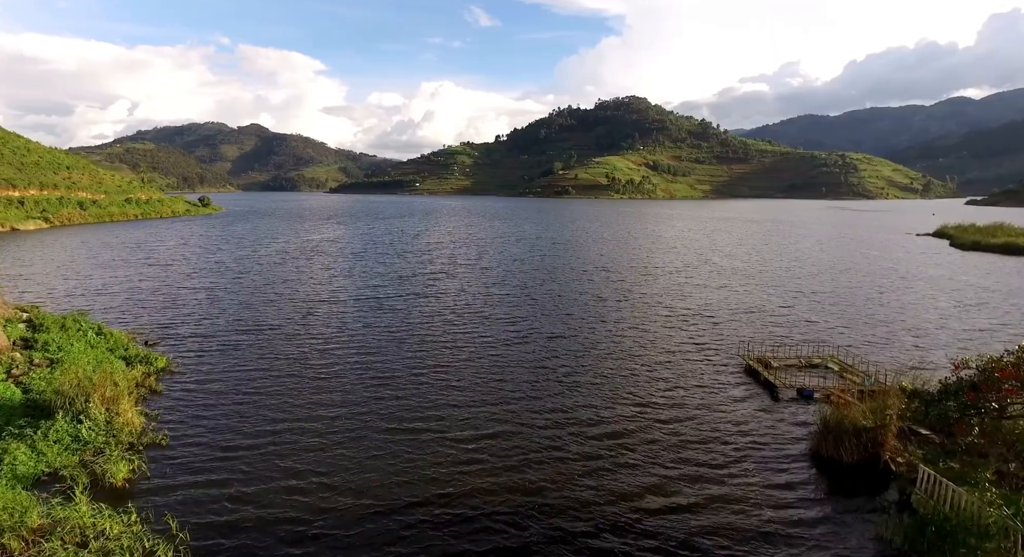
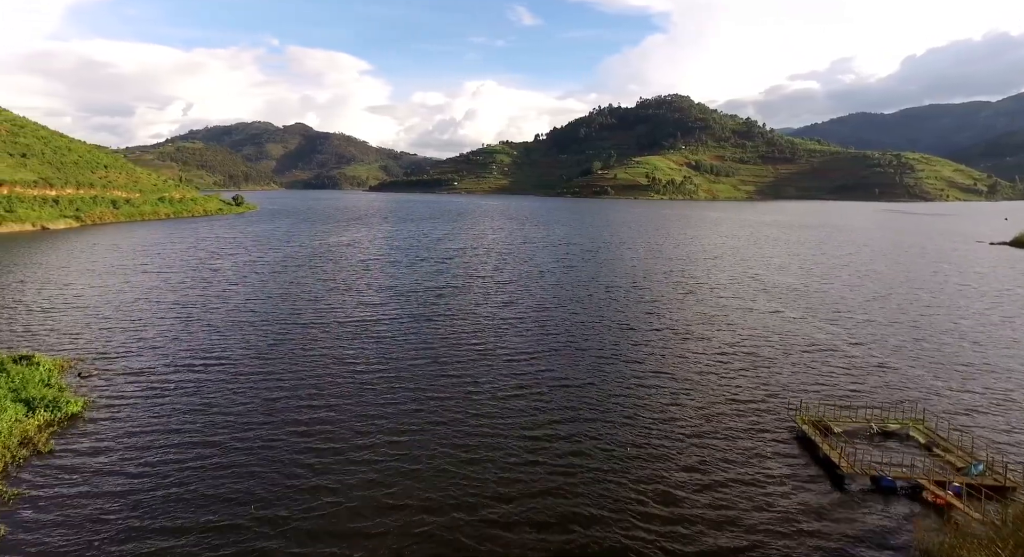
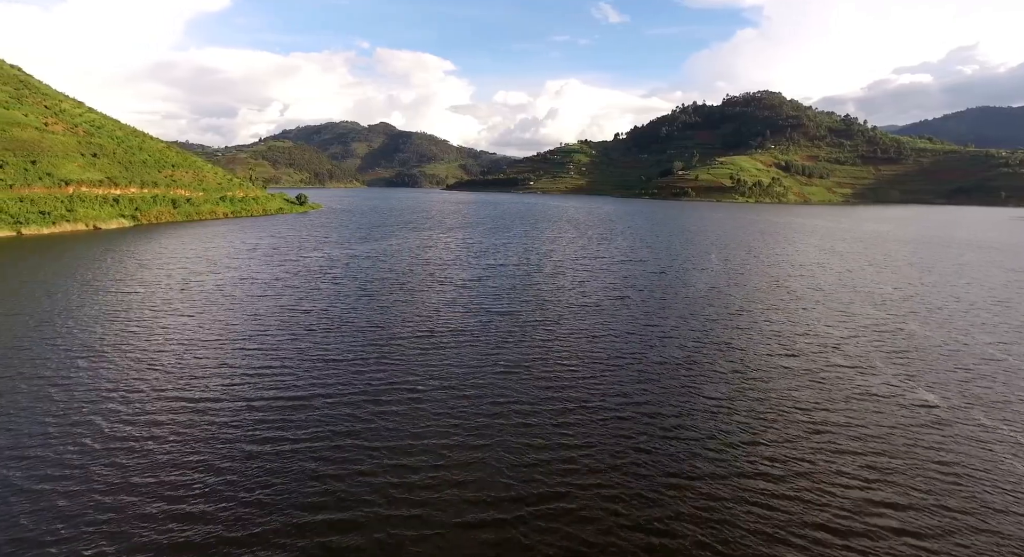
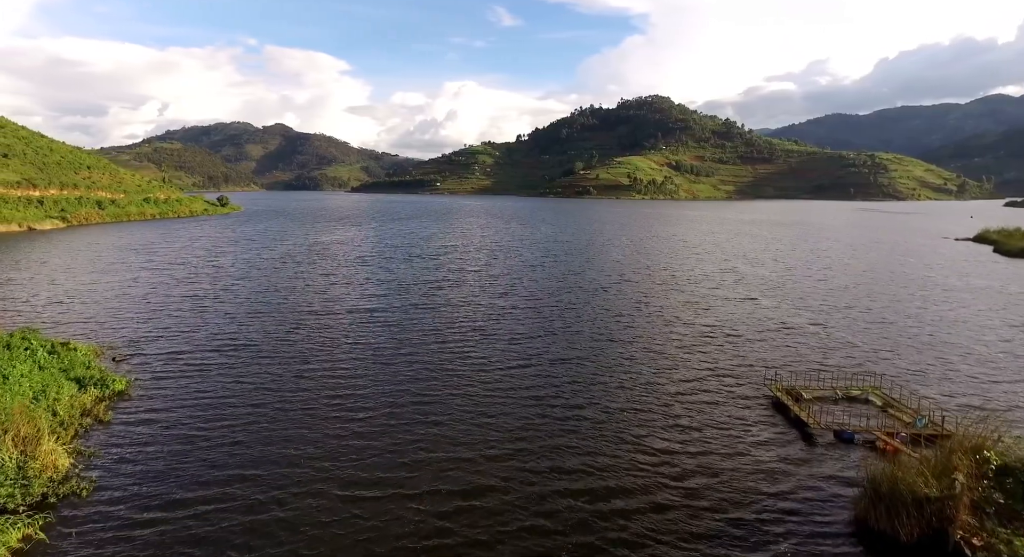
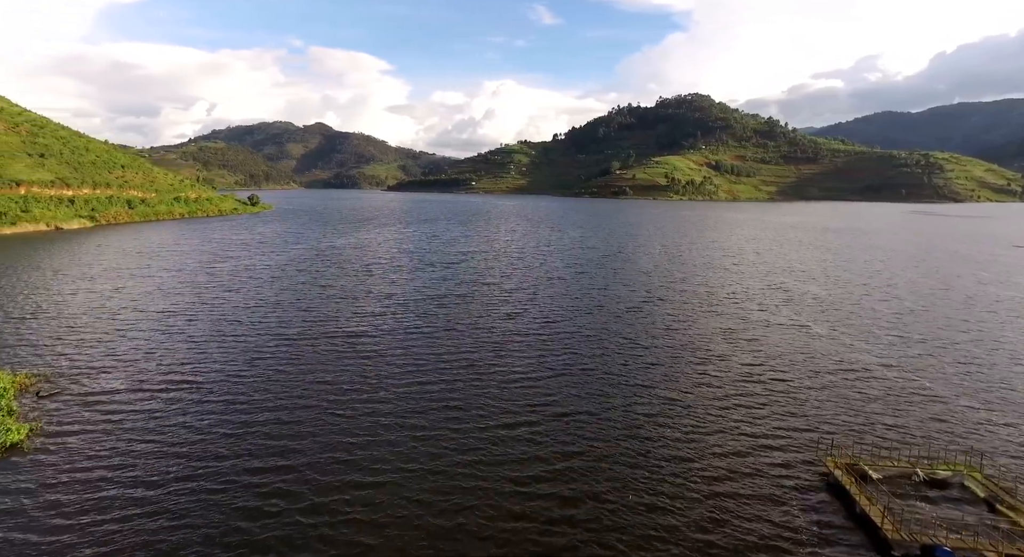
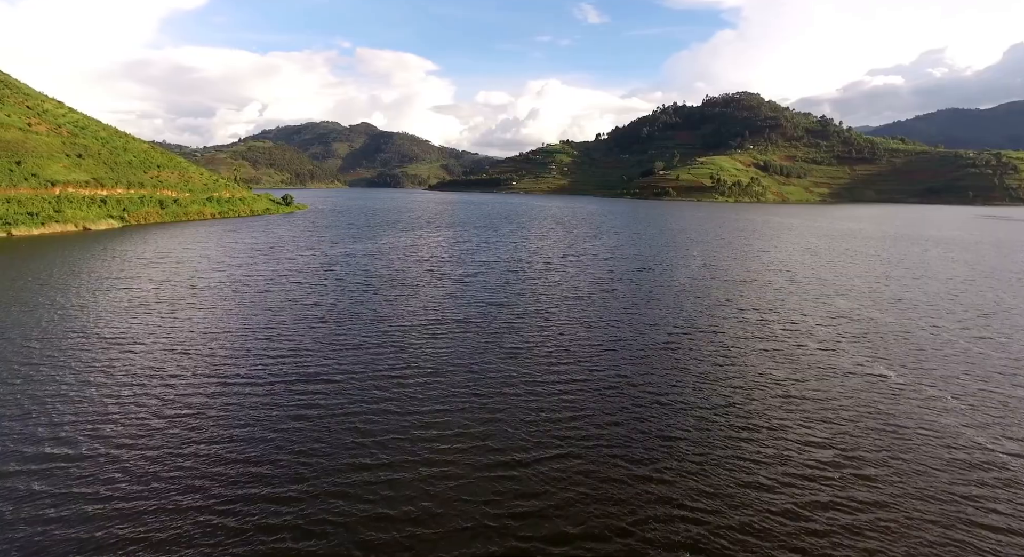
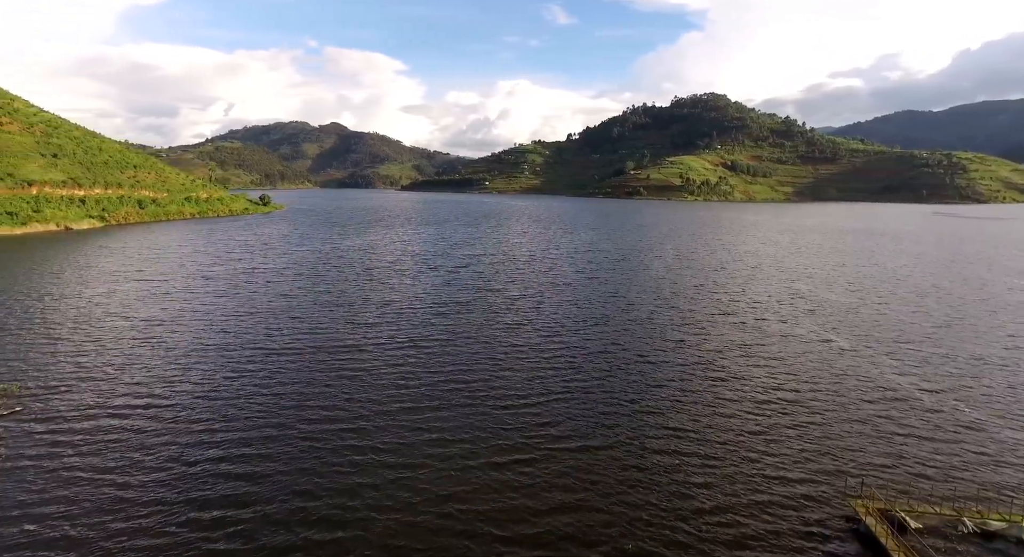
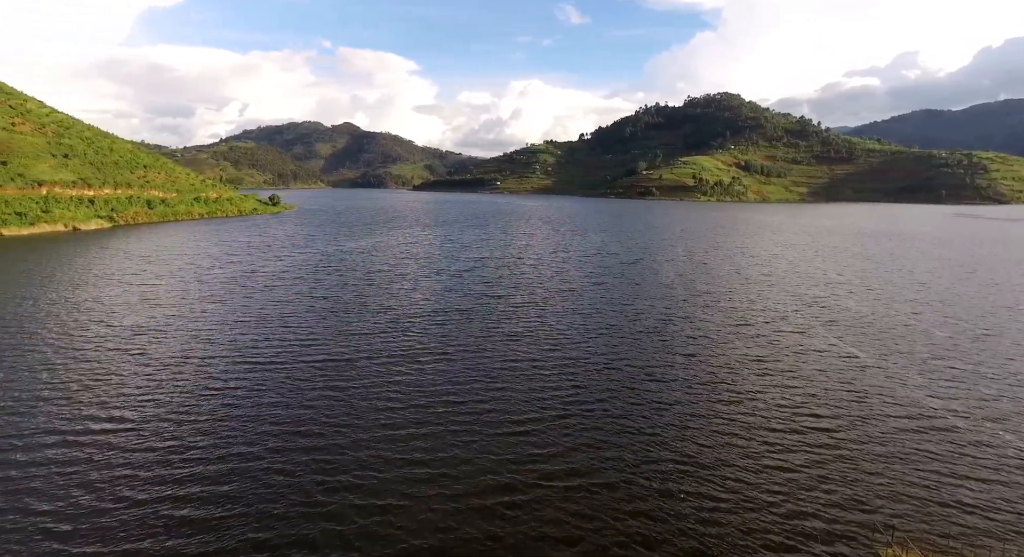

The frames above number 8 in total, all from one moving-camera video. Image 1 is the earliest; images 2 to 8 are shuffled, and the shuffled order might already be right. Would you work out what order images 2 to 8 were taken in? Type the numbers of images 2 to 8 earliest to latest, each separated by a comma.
4, 2, 5, 7, 8, 6, 3
